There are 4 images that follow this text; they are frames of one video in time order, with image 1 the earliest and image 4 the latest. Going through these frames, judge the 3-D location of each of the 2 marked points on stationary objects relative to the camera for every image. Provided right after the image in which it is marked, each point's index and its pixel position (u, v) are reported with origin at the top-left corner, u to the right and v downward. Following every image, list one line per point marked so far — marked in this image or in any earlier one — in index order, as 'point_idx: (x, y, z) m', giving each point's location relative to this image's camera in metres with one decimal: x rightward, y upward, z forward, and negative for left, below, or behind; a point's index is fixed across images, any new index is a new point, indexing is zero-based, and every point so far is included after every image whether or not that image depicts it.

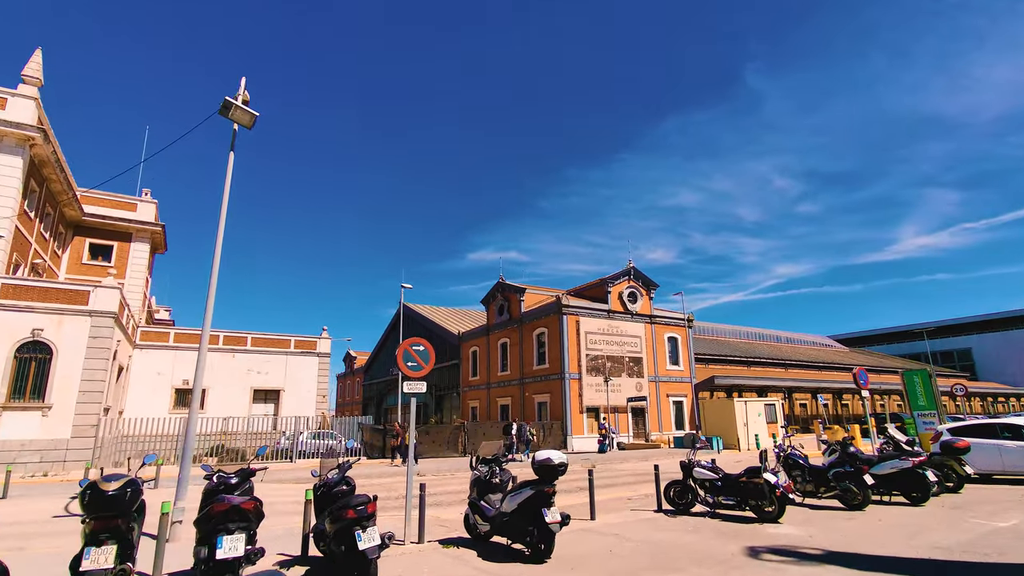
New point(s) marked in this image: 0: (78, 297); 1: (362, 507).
0: (-16.0, -0.3, +19.5) m
1: (-1.4, -2.0, +4.8) m
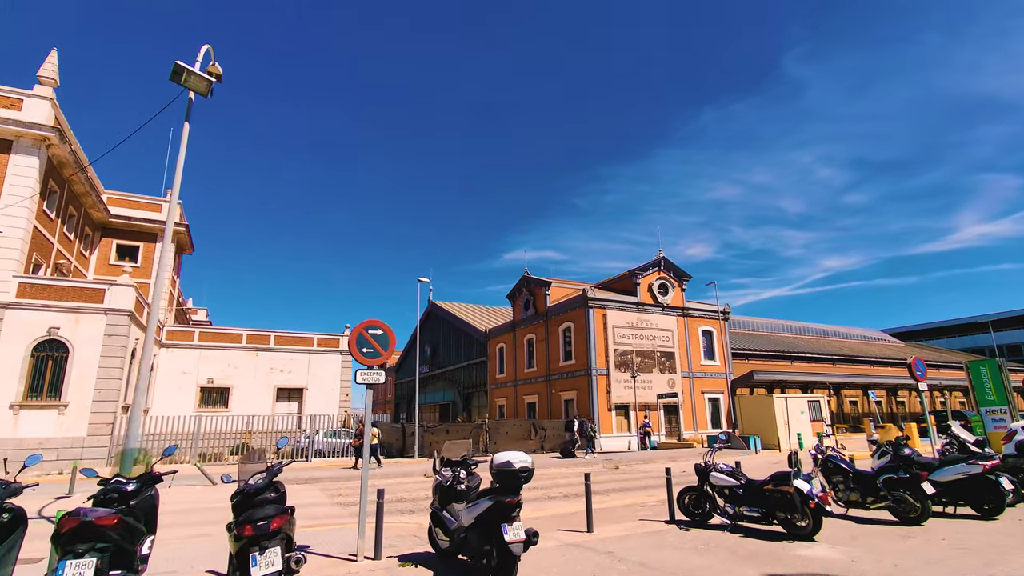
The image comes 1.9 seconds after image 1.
0: (-15.5, -0.3, +19.5) m
1: (-1.8, -1.7, +3.9) m
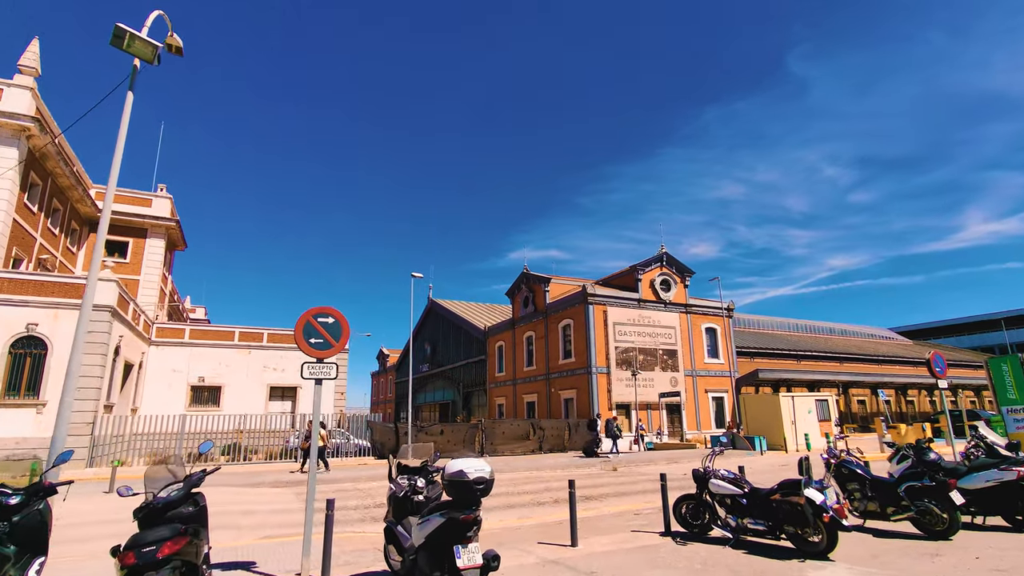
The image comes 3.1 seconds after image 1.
0: (-15.7, -0.1, +18.9) m
1: (-2.1, -1.6, +3.1) m
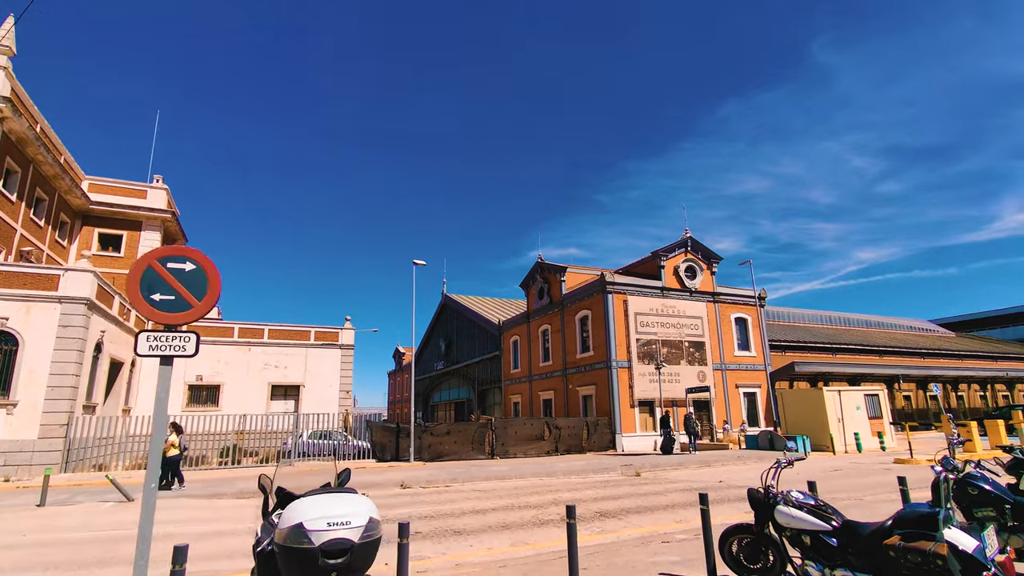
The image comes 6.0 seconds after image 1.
0: (-15.4, +0.2, +17.5) m
1: (-2.5, -1.1, +1.3) m
